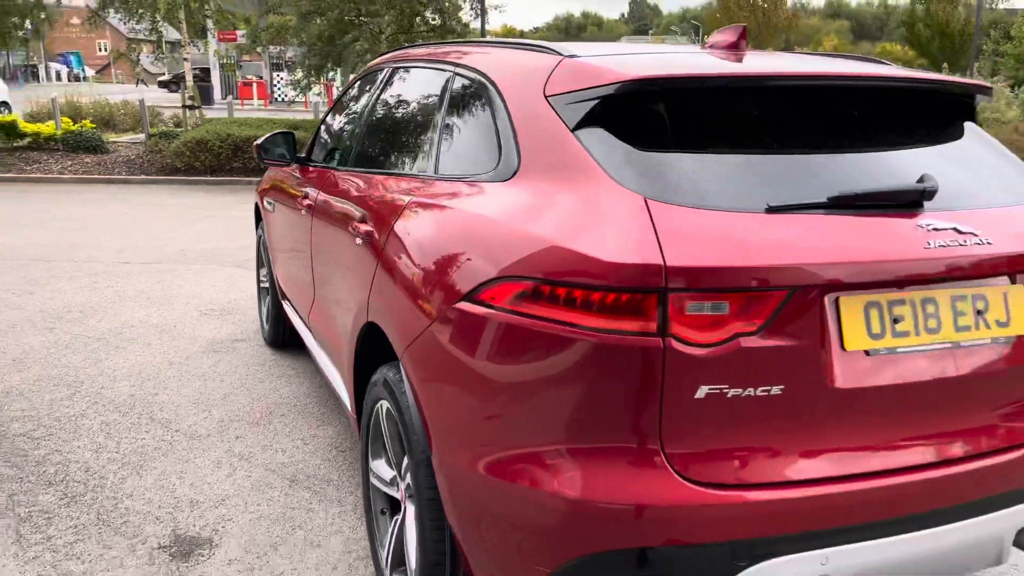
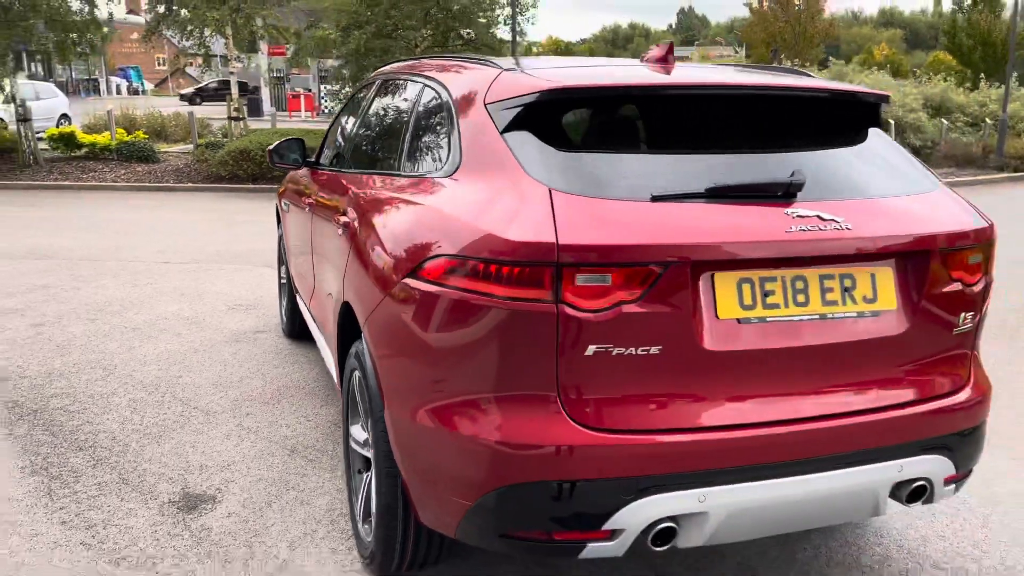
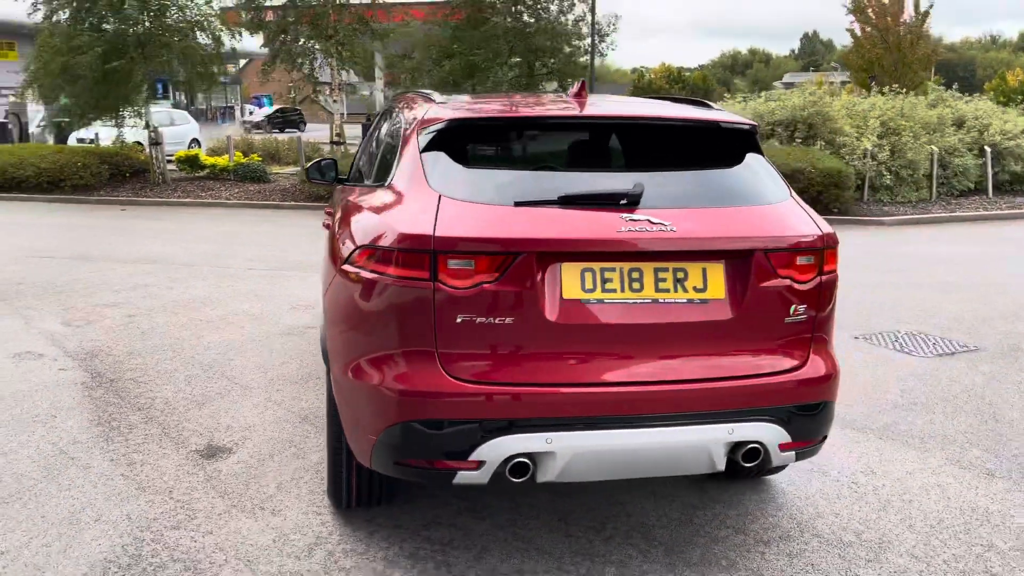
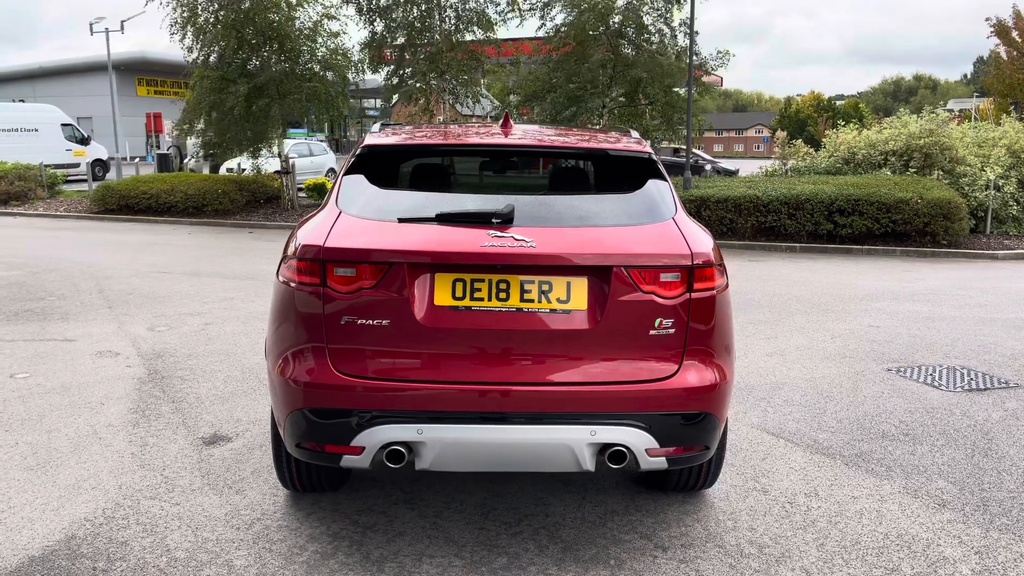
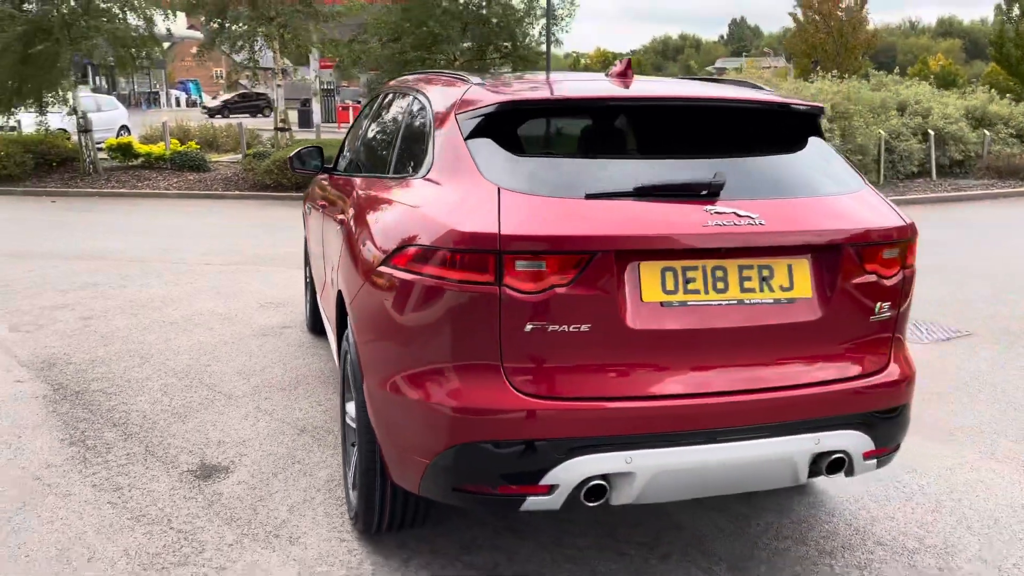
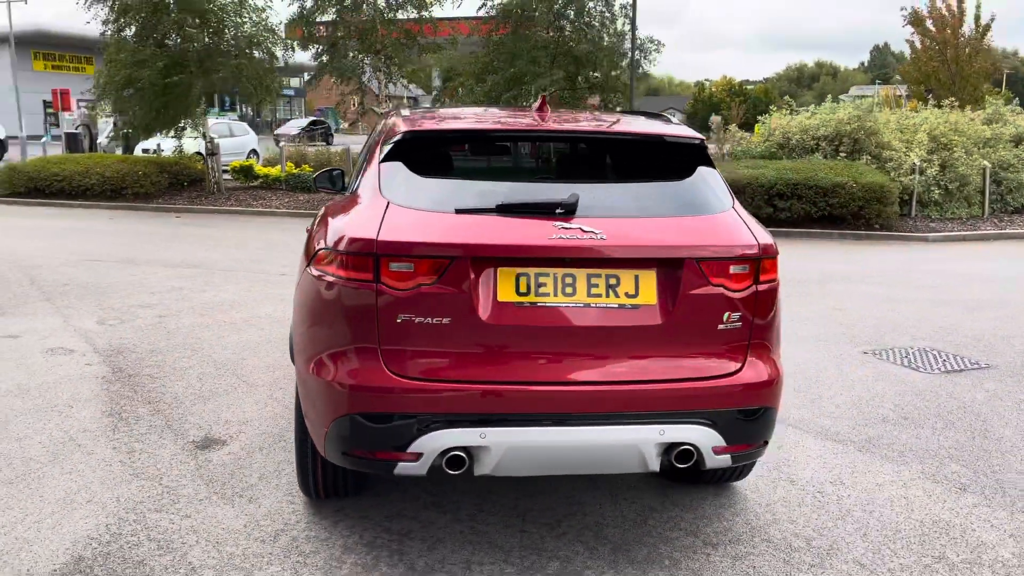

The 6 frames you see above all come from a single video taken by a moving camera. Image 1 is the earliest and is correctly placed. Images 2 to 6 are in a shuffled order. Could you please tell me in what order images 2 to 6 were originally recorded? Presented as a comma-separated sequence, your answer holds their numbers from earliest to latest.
2, 5, 3, 6, 4
